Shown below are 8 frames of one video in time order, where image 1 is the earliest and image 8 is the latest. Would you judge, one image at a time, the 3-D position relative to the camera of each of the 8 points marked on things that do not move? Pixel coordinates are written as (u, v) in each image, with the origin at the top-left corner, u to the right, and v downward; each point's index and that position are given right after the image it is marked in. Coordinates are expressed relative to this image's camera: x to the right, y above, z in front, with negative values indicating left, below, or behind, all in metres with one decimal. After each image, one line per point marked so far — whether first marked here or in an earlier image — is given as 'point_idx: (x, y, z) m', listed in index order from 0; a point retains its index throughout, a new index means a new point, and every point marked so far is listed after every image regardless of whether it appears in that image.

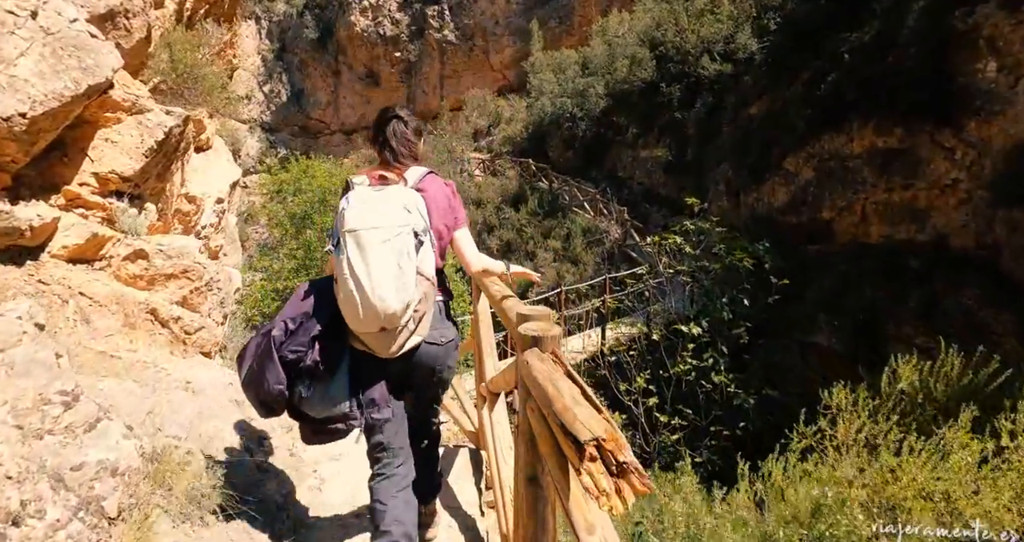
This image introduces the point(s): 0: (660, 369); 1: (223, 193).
0: (+1.7, -1.1, +6.9) m
1: (-4.2, +1.1, +8.8) m
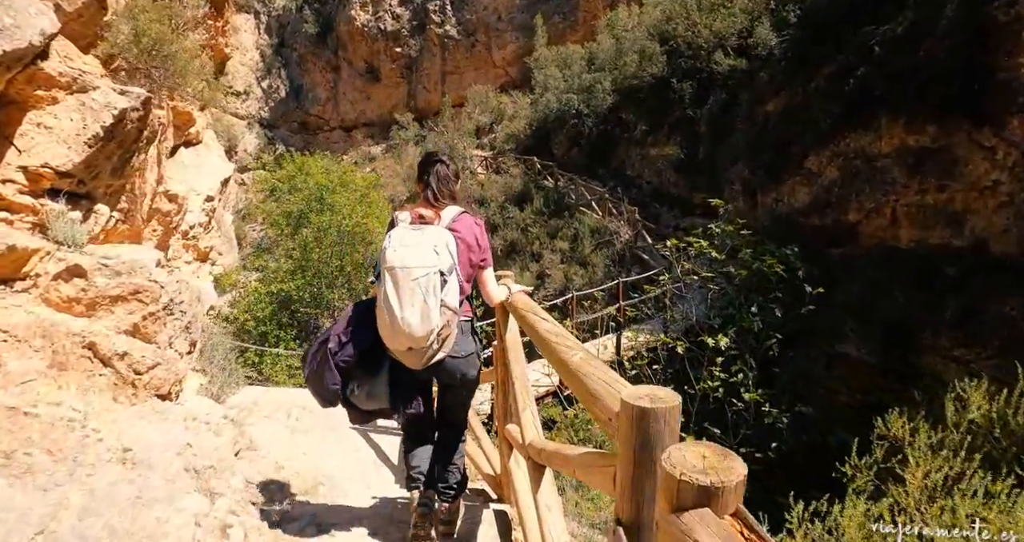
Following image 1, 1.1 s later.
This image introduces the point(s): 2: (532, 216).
0: (+1.9, -1.2, +6.4) m
1: (-4.1, +1.1, +8.2) m
2: (+0.4, +1.3, +13.9) m
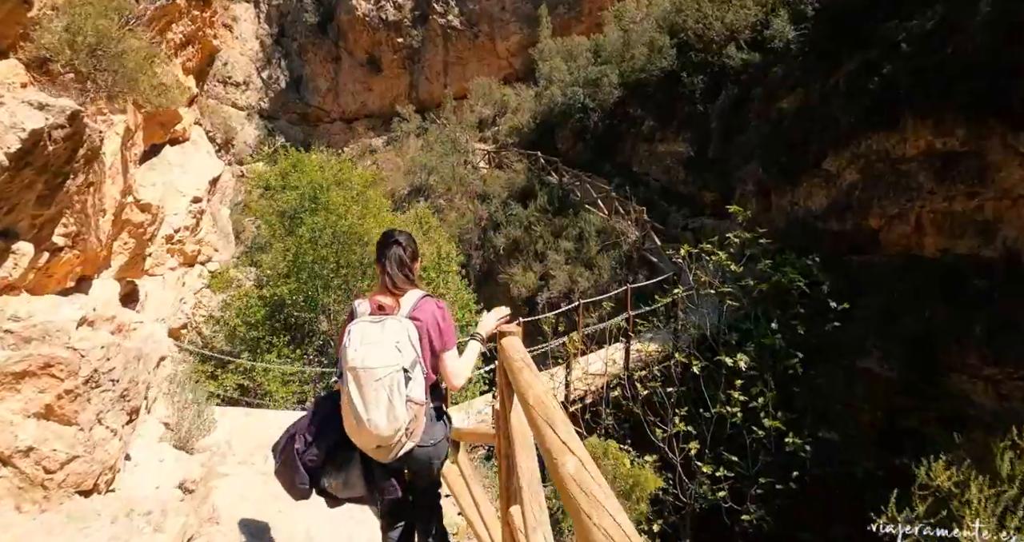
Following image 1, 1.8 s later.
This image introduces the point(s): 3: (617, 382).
0: (+1.9, -1.3, +6.0) m
1: (-4.1, +1.0, +7.8) m
2: (+0.5, +1.3, +13.5) m
3: (+1.2, -1.2, +6.6) m
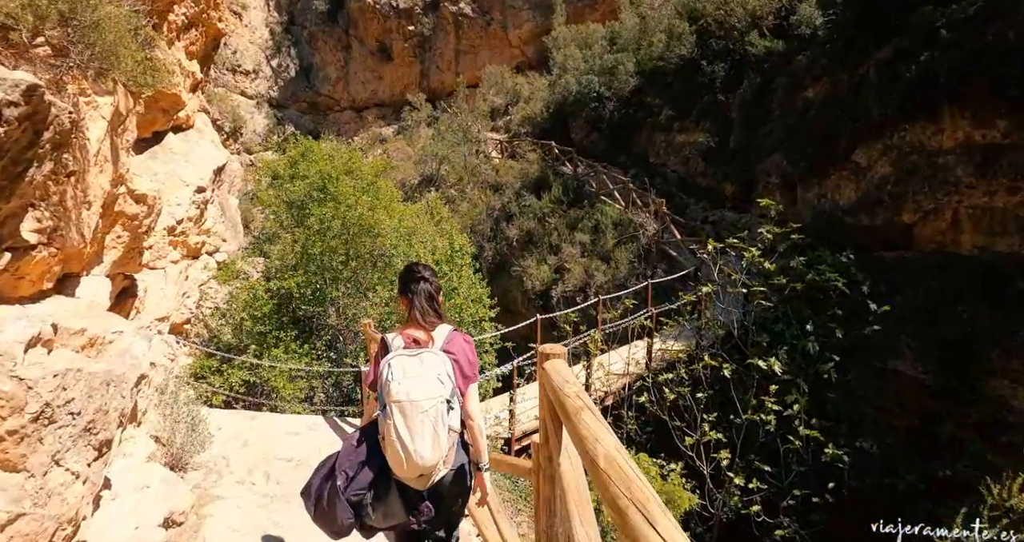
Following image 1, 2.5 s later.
0: (+2.1, -1.3, +5.6) m
1: (-3.8, +1.1, +7.5) m
2: (+0.8, +1.4, +13.1) m
3: (+1.4, -1.2, +6.2) m
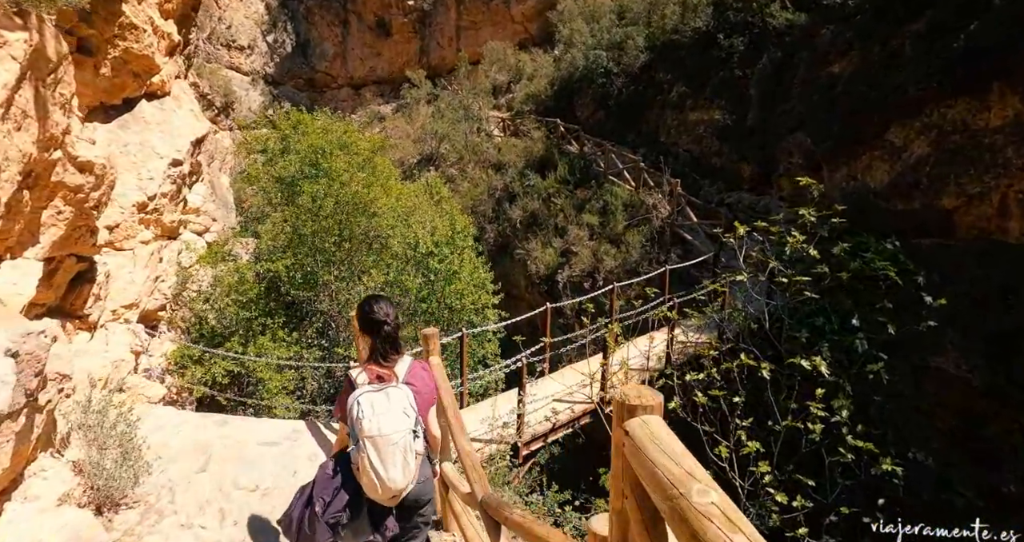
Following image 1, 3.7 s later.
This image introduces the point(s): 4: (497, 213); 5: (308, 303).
0: (+2.1, -1.2, +5.0) m
1: (-3.8, +1.4, +6.8) m
2: (+0.9, +1.8, +12.4) m
3: (+1.4, -1.0, +5.6) m
4: (-0.3, +1.3, +13.2) m
5: (-2.8, -0.4, +8.2) m
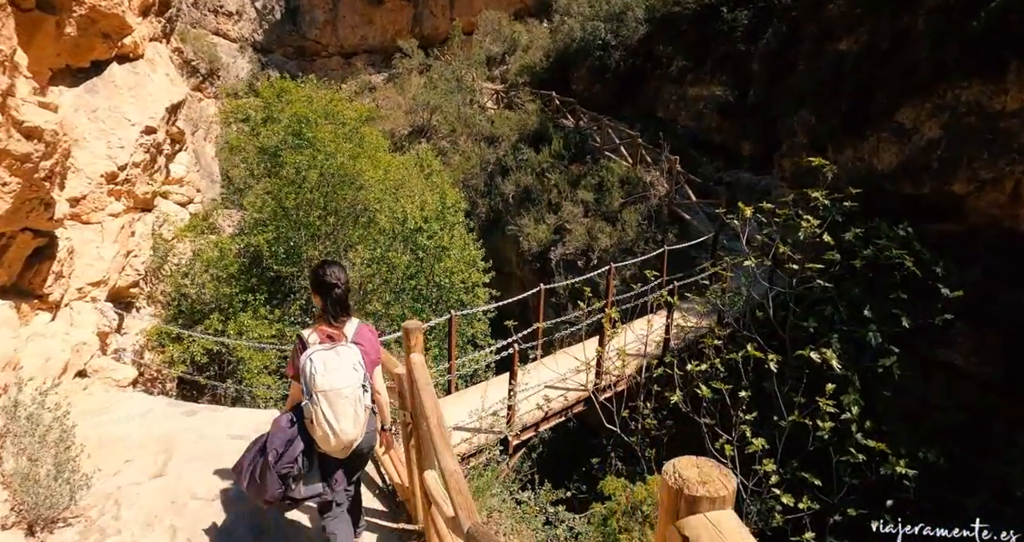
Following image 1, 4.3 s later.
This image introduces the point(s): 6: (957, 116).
0: (+2.1, -1.1, +4.8) m
1: (-3.8, +1.6, +6.4) m
2: (+0.8, +2.2, +12.1) m
3: (+1.3, -0.9, +5.4) m
4: (-0.5, +1.8, +12.8) m
5: (-2.9, -0.1, +7.9) m
6: (+5.4, +1.9, +7.3) m
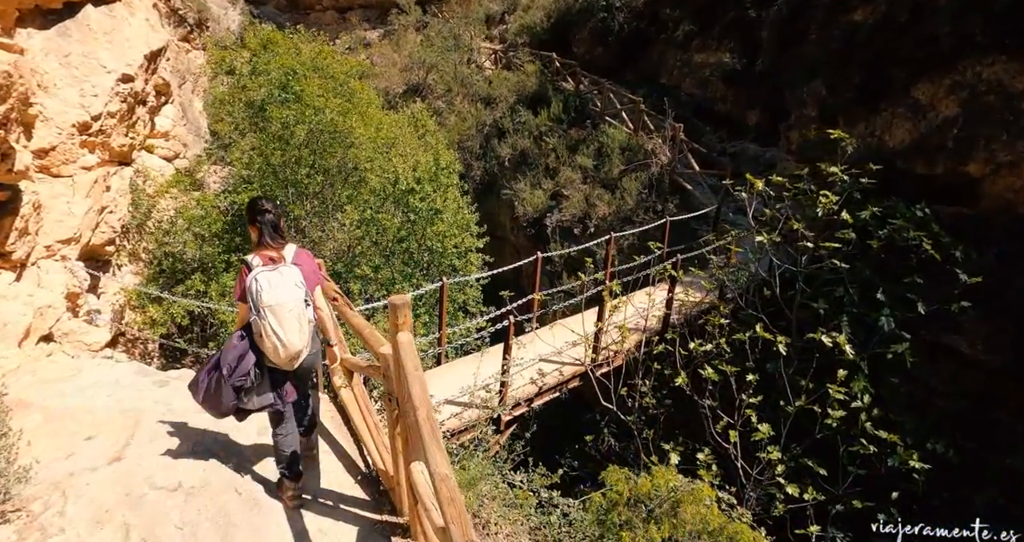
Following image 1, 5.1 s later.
0: (+2.0, -0.9, +4.6) m
1: (-3.8, +2.0, +6.0) m
2: (+0.7, +2.8, +11.7) m
3: (+1.3, -0.7, +5.2) m
4: (-0.5, +2.5, +12.5) m
5: (-3.0, +0.4, +7.6) m
6: (+5.4, +2.1, +7.0) m
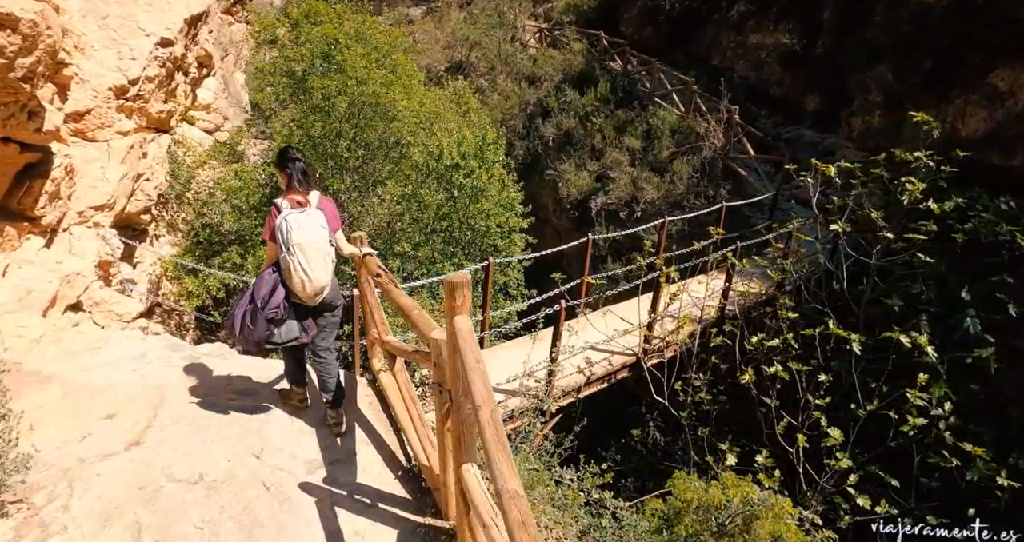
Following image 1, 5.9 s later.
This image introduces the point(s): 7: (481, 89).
0: (+2.3, -0.9, +4.3) m
1: (-3.3, +2.3, +5.9) m
2: (+1.5, +3.1, +11.3) m
3: (+1.6, -0.6, +4.9) m
4: (+0.3, +2.8, +12.1) m
5: (-2.4, +0.7, +7.4) m
6: (+6.0, +2.1, +6.4) m
7: (-0.7, +4.1, +13.5) m
